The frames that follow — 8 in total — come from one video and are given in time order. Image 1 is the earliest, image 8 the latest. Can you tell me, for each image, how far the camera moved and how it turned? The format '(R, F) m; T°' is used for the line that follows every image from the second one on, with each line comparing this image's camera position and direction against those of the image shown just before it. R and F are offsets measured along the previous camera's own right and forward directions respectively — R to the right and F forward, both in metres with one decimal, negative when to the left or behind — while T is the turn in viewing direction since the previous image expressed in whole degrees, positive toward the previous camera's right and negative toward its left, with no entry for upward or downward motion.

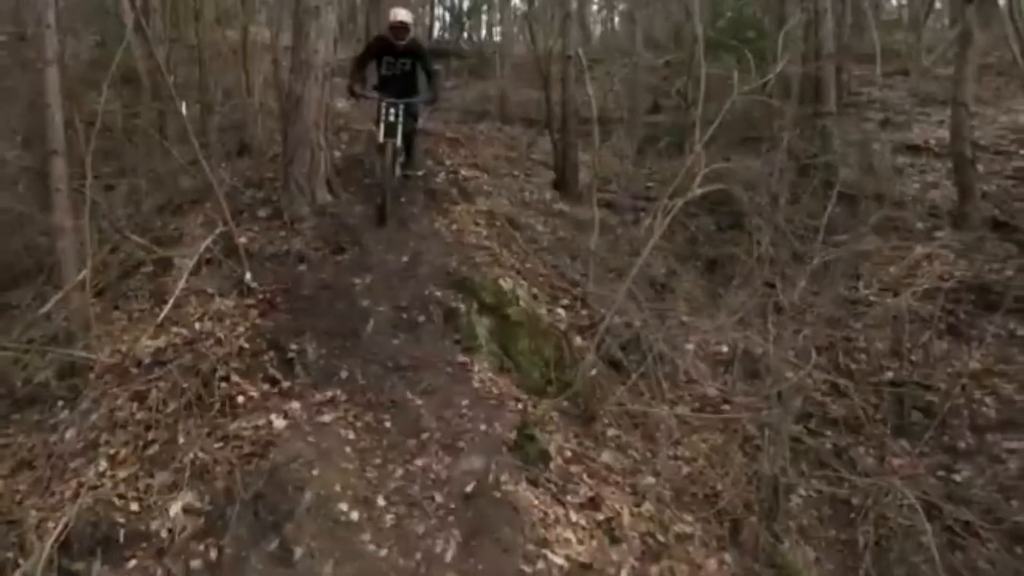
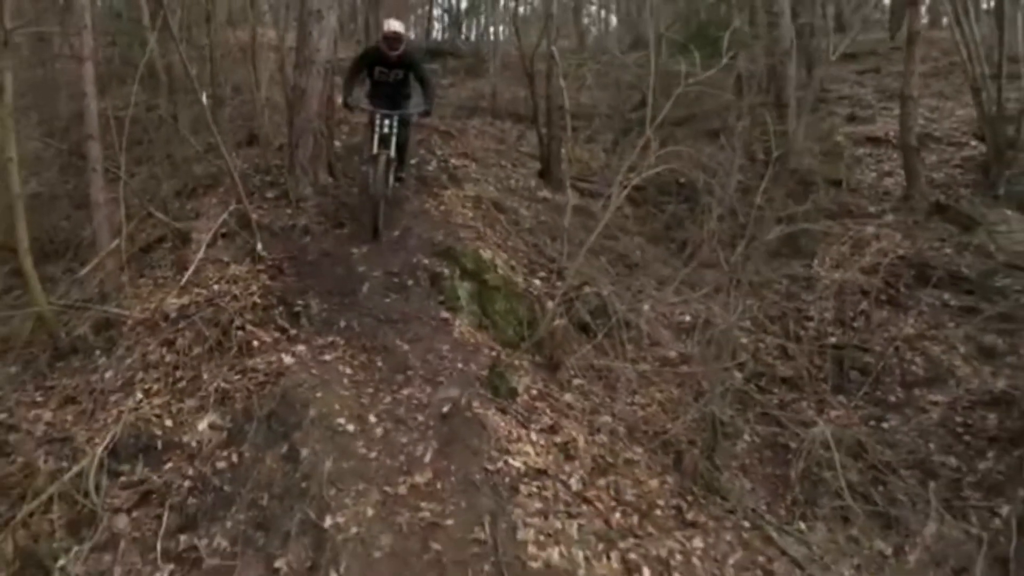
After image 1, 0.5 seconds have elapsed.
(+0.2, -1.0) m; 0°
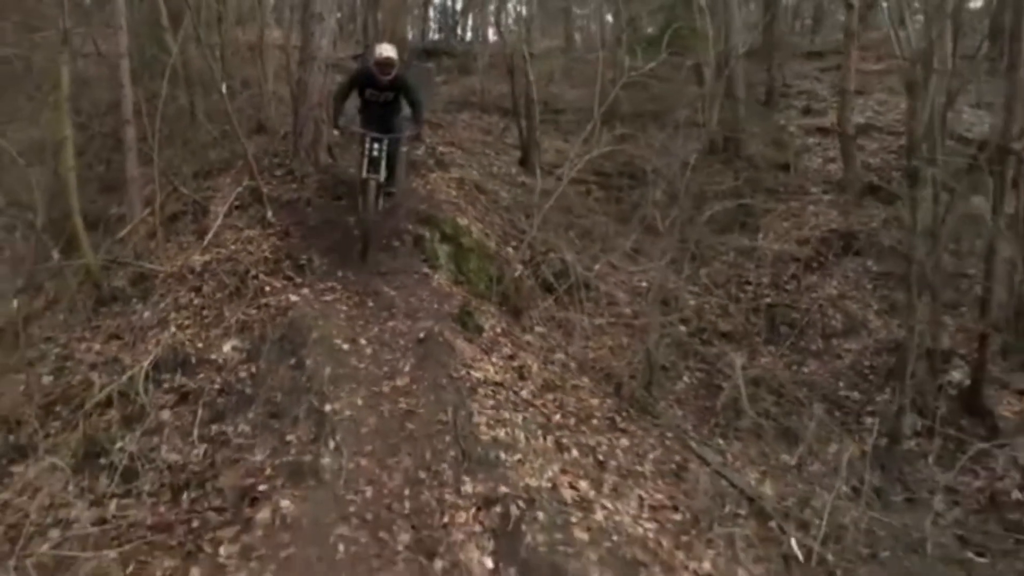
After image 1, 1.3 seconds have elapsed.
(+0.3, -1.5) m; 0°
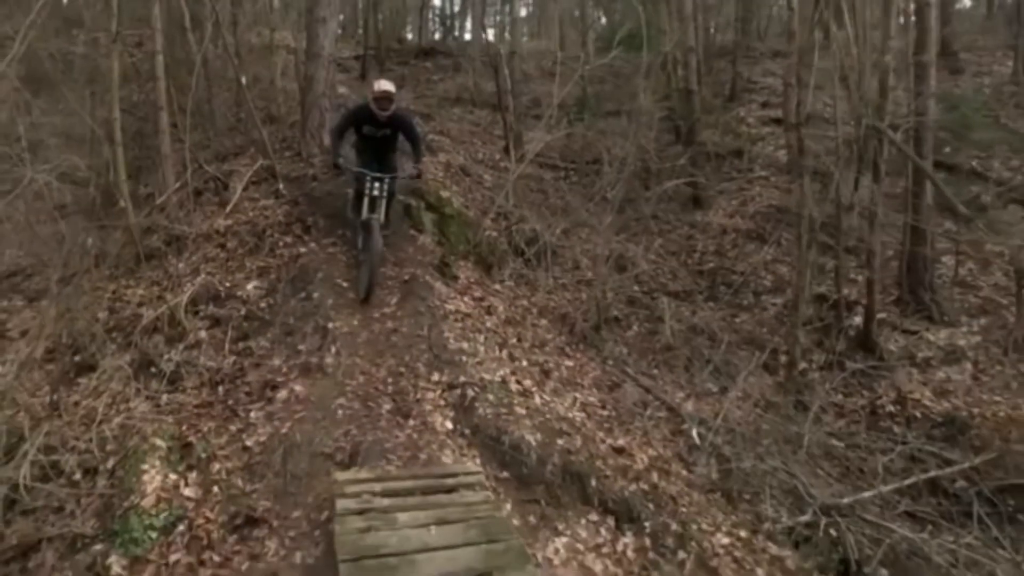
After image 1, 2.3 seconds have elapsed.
(+0.3, -1.8) m; 0°
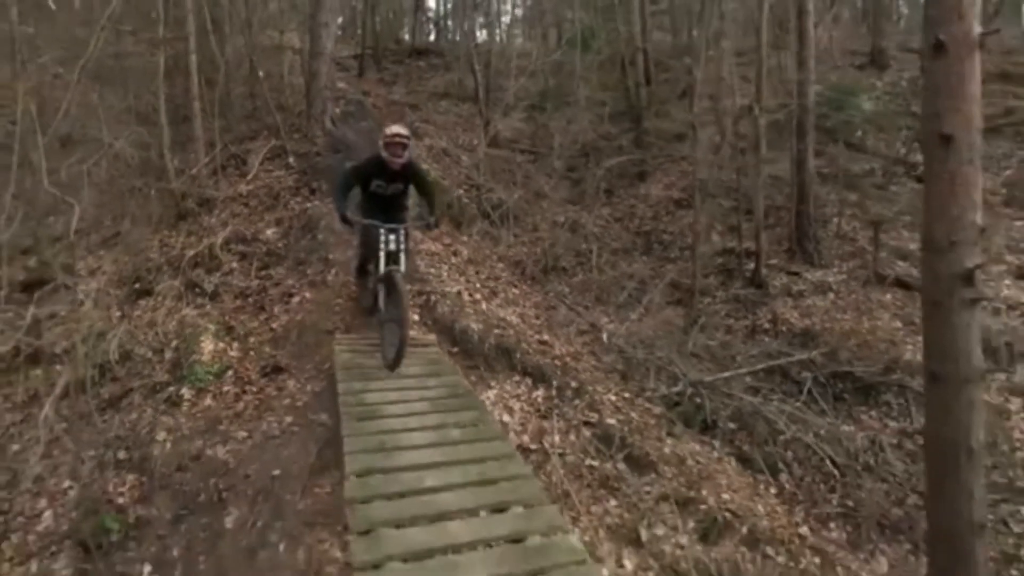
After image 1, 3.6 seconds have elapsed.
(+0.5, -2.7) m; 0°
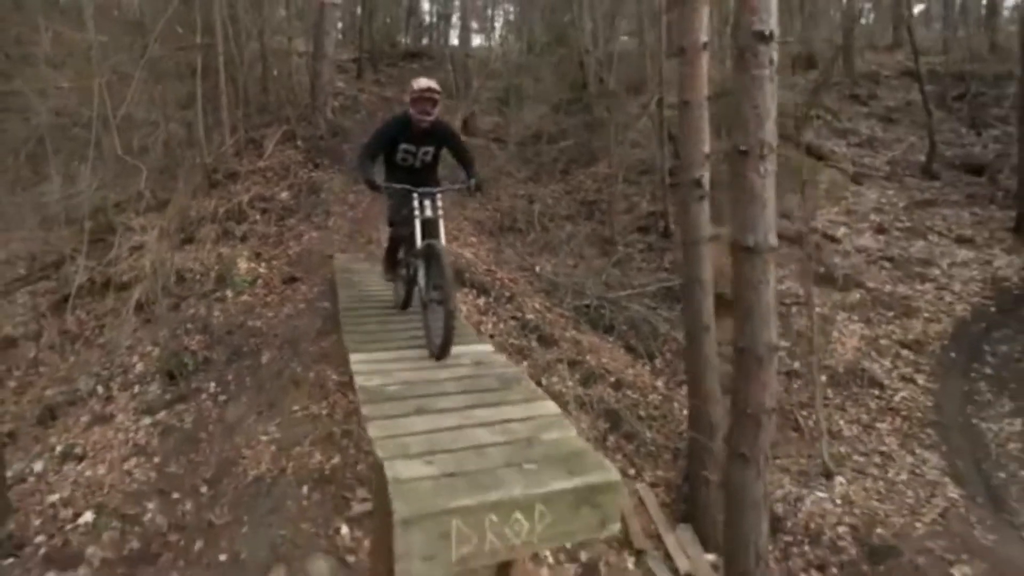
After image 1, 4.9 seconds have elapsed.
(+0.7, -3.5) m; 0°
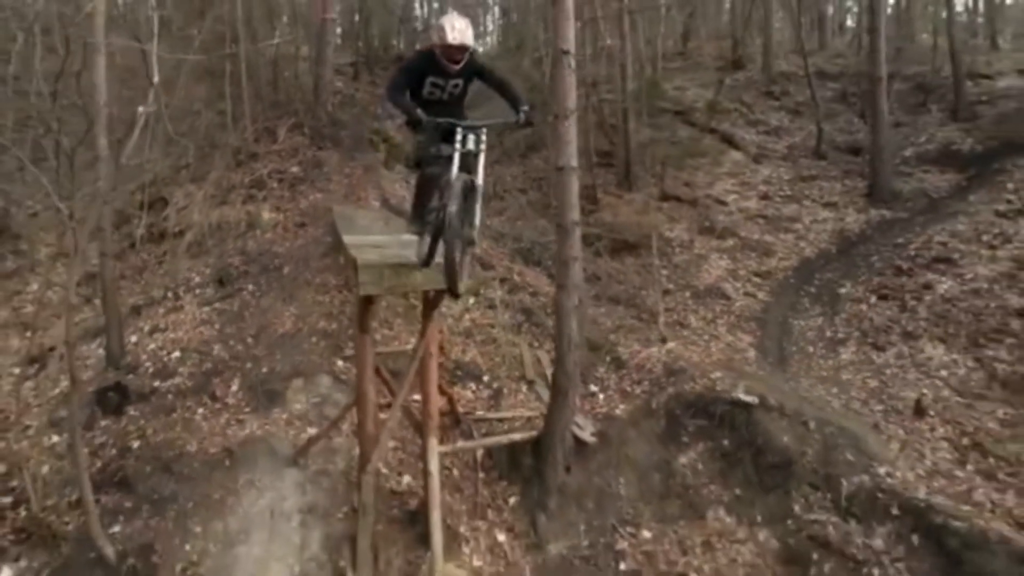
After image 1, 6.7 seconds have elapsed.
(+0.9, -4.6) m; 0°
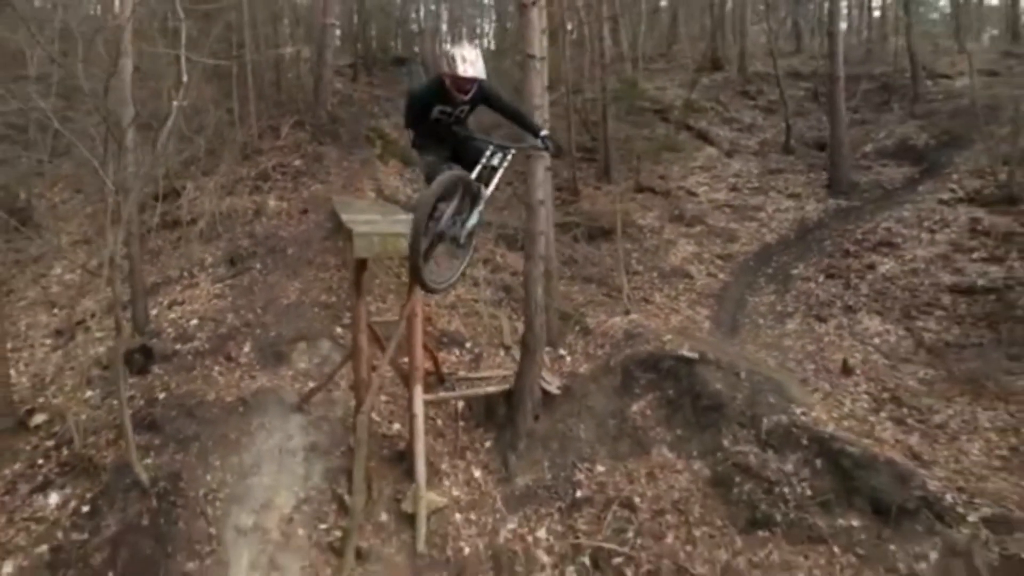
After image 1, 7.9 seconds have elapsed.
(+0.3, -1.7) m; 0°
